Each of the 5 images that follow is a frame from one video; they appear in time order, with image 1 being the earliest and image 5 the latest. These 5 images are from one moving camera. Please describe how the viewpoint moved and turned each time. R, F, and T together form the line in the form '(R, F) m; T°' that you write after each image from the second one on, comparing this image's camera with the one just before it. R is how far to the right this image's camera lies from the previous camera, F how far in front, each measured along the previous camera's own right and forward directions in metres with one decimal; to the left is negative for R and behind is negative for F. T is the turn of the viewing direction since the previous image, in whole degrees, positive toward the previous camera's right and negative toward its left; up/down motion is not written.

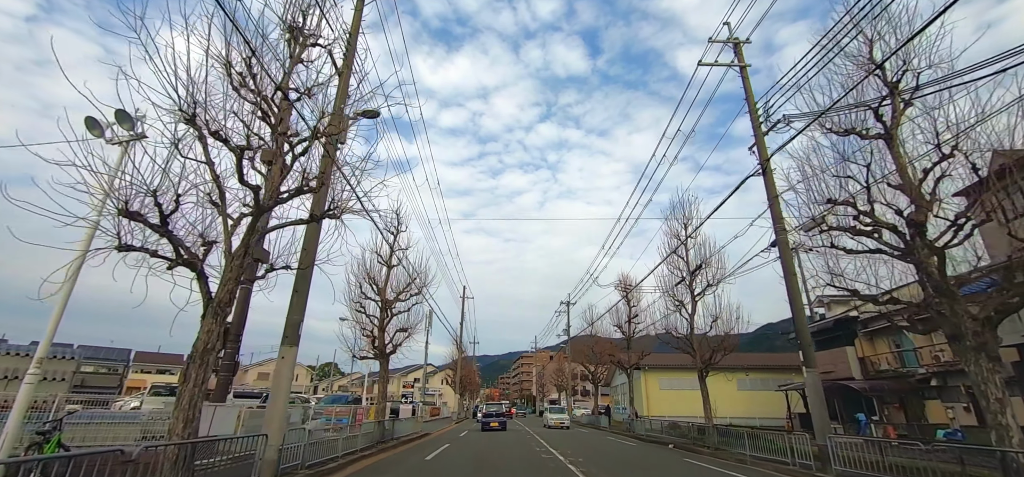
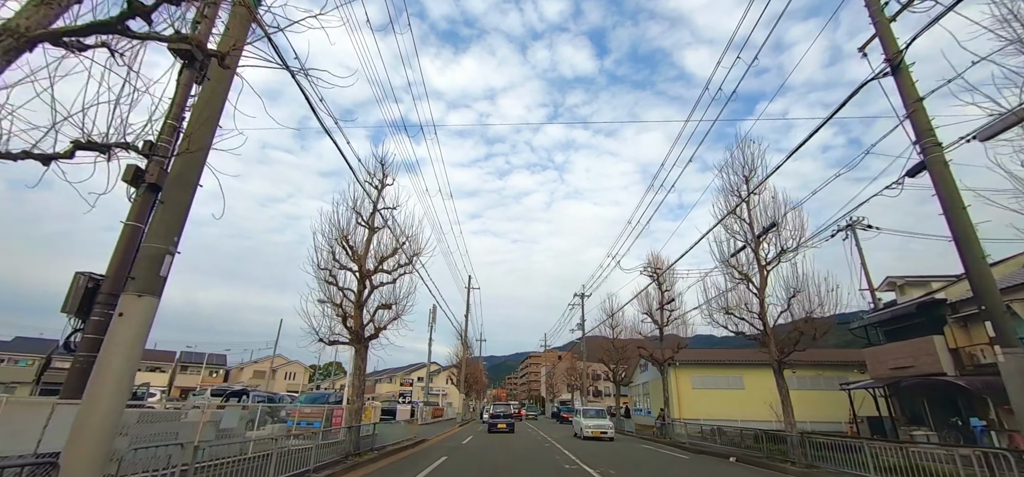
(-0.2, +3.4) m; -1°
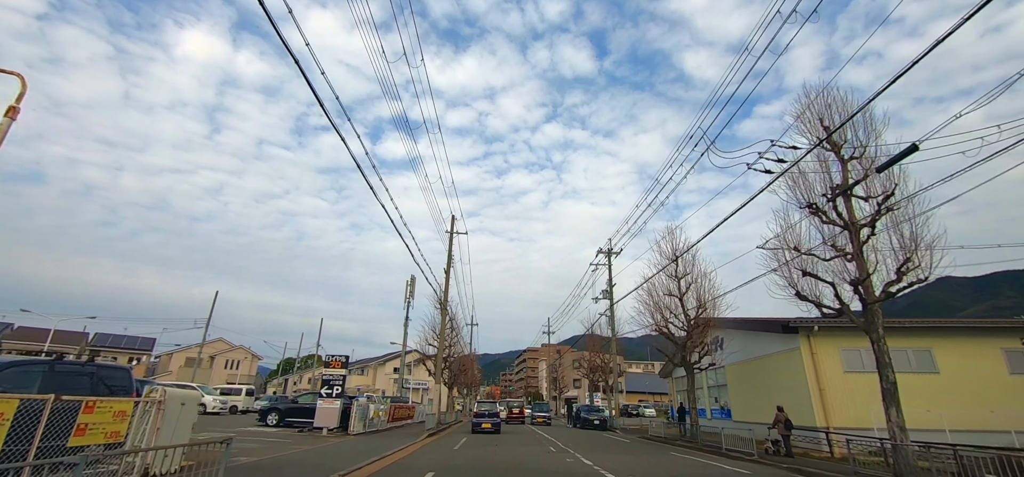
(-0.3, +11.1) m; 0°
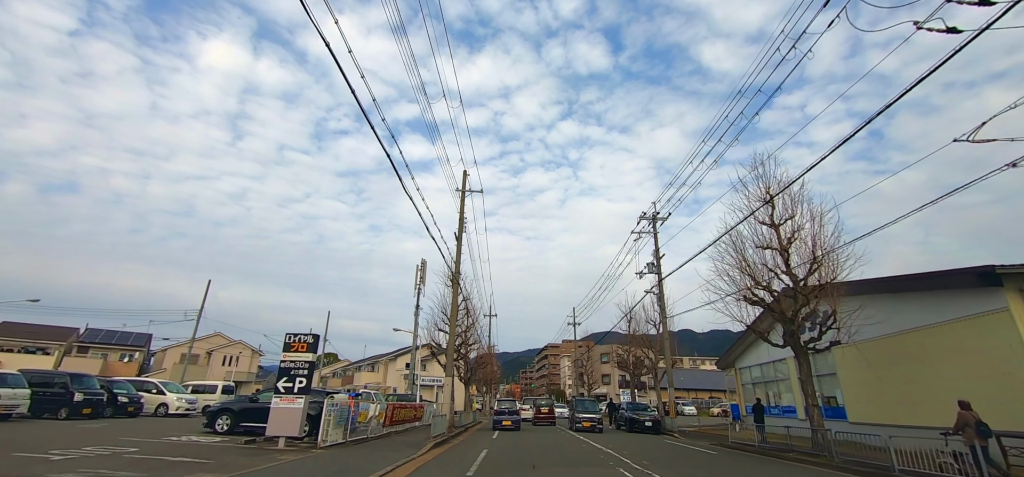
(-0.4, +4.8) m; -2°
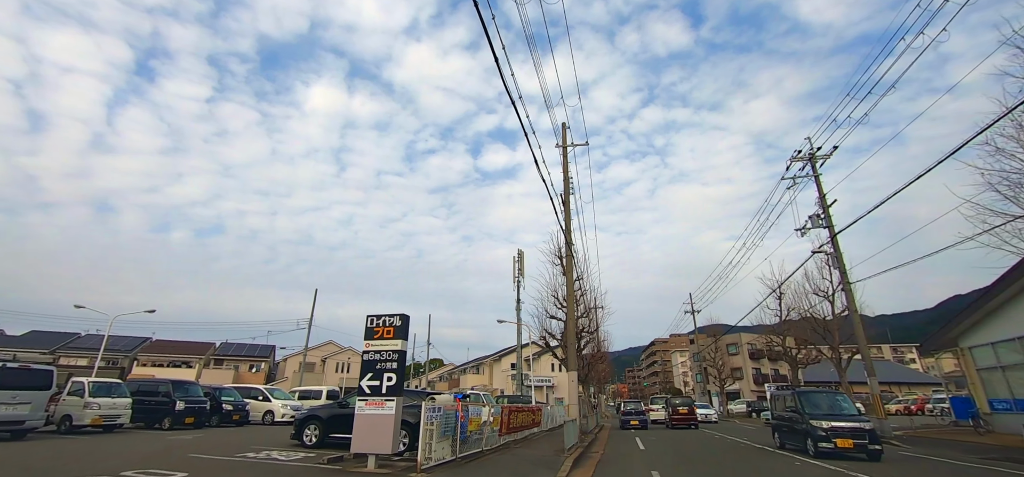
(-1.1, +3.3) m; -11°
